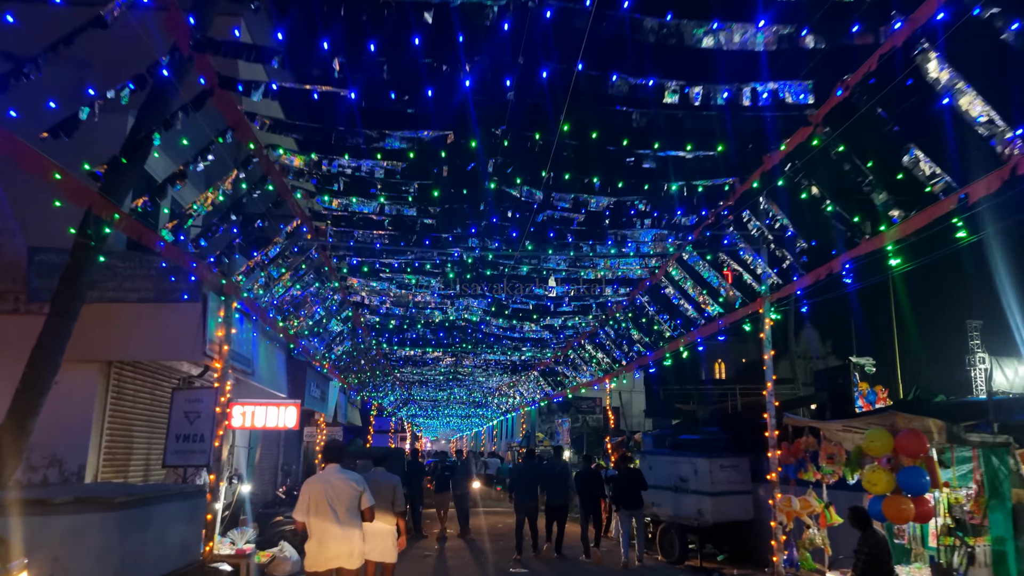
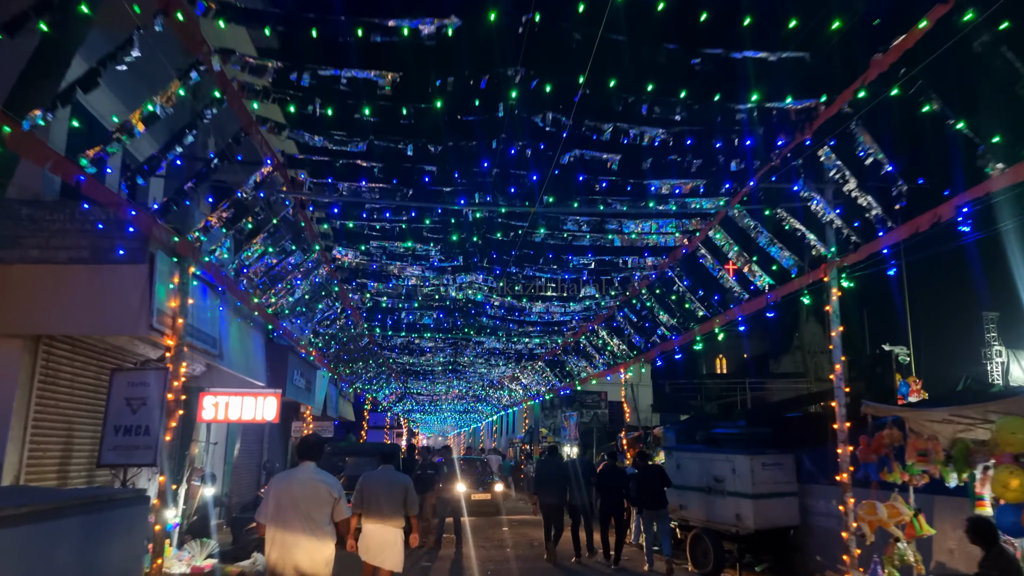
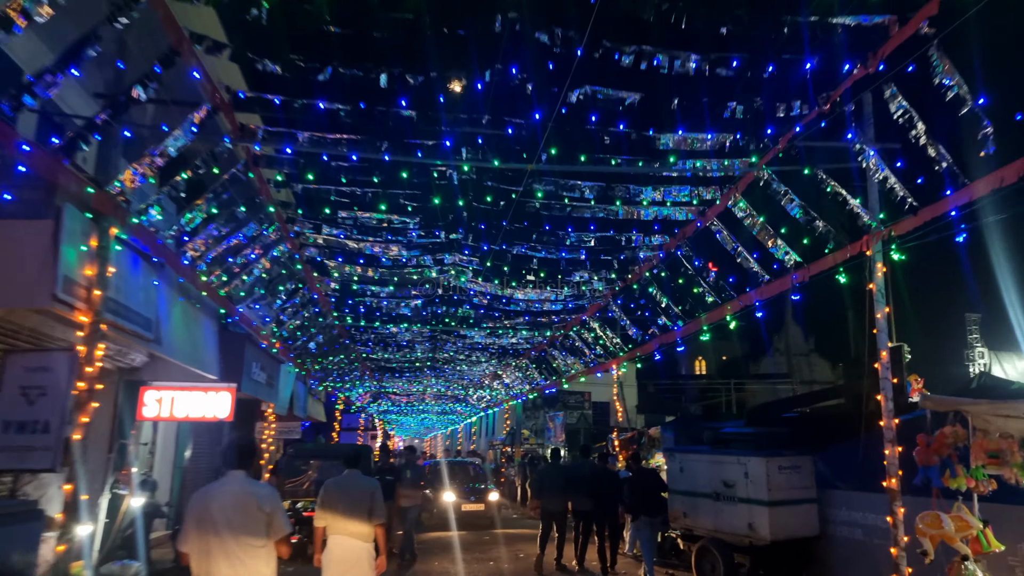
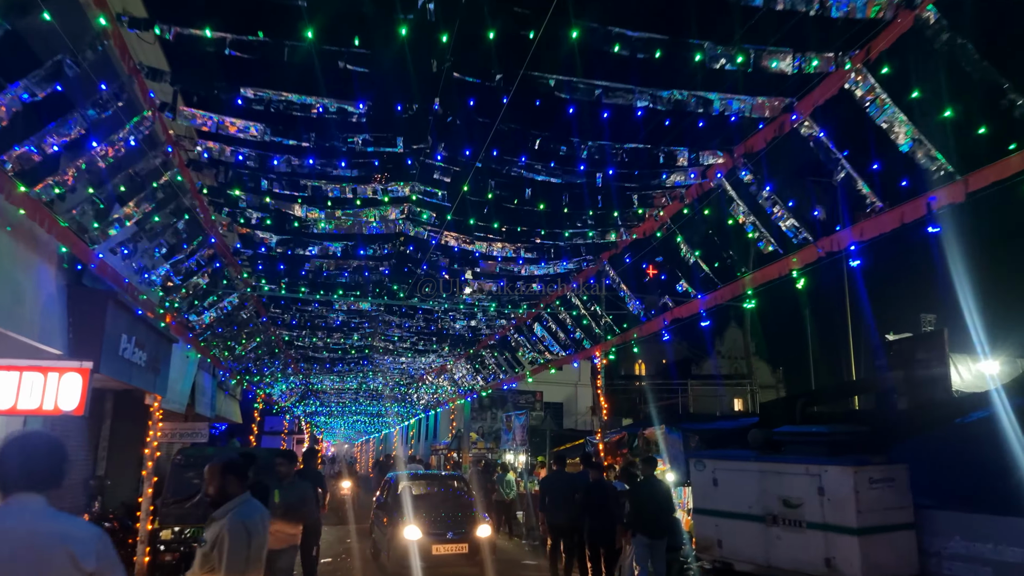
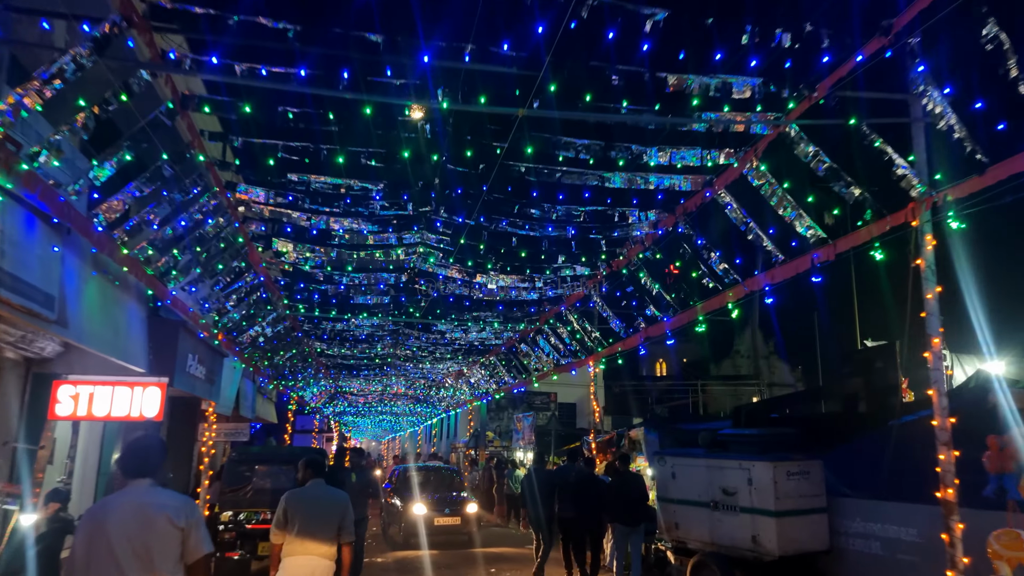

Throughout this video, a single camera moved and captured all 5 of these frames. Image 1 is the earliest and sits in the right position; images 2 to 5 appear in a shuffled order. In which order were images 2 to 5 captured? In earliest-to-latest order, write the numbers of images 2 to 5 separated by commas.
2, 3, 5, 4
